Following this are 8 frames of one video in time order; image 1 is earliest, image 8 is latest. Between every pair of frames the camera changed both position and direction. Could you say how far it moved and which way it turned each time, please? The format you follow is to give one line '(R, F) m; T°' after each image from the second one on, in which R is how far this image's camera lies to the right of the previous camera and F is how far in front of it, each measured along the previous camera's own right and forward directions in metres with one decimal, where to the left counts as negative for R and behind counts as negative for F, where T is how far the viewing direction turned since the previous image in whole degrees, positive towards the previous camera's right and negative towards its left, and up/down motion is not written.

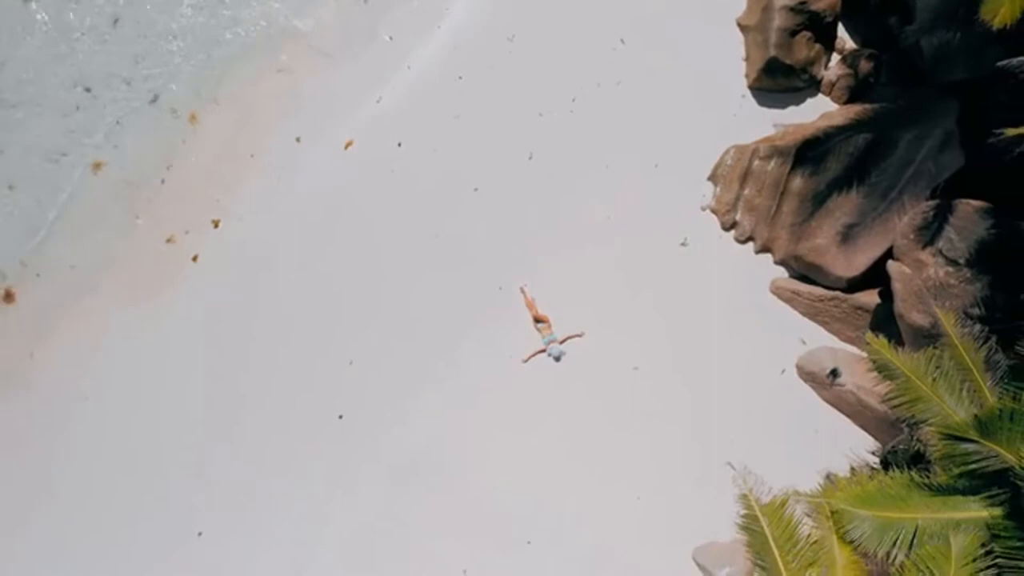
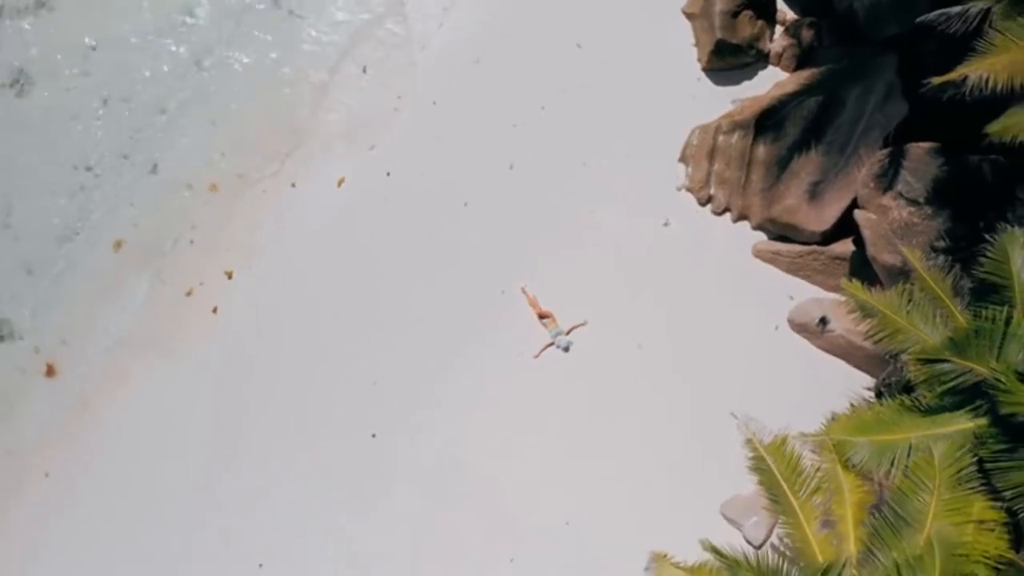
(0.0, -0.5) m; 0°
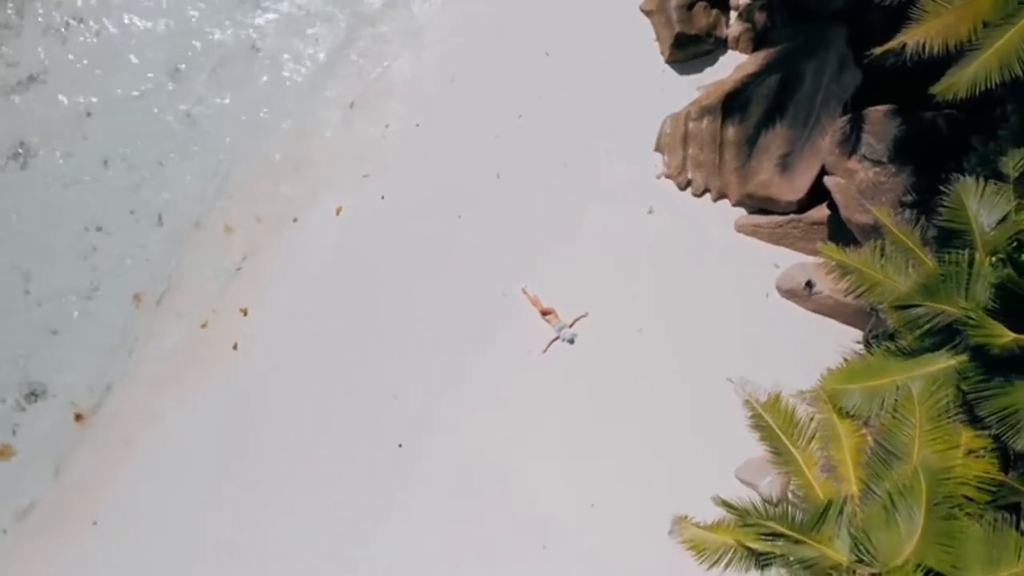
(0.0, -0.5) m; 0°
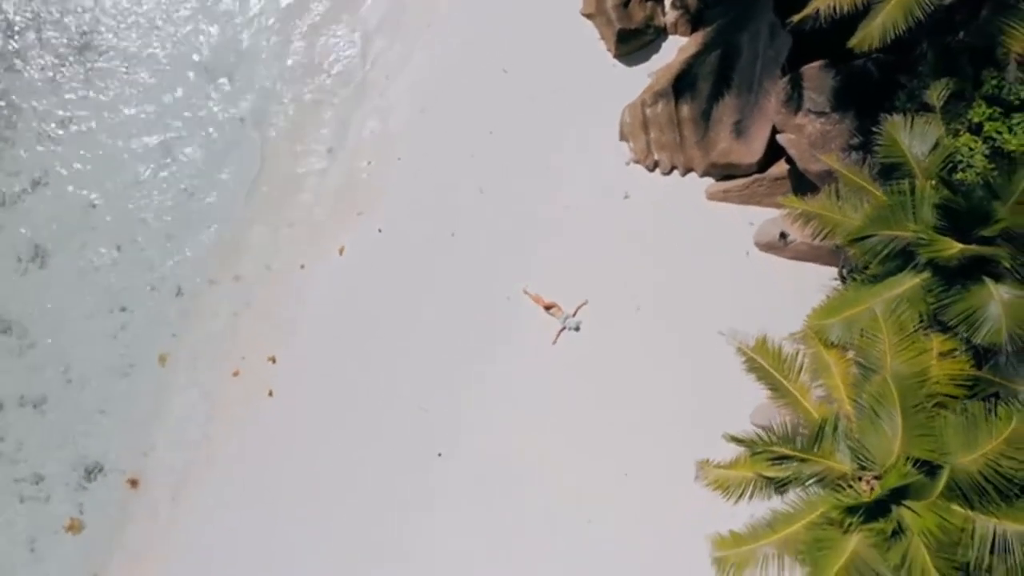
(0.0, -0.7) m; 0°
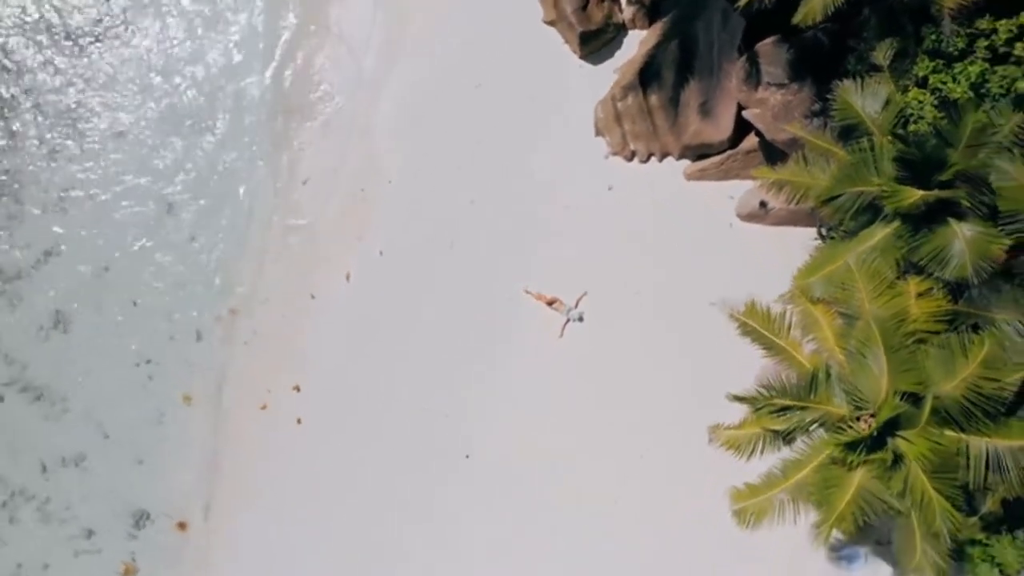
(0.0, -0.5) m; 0°
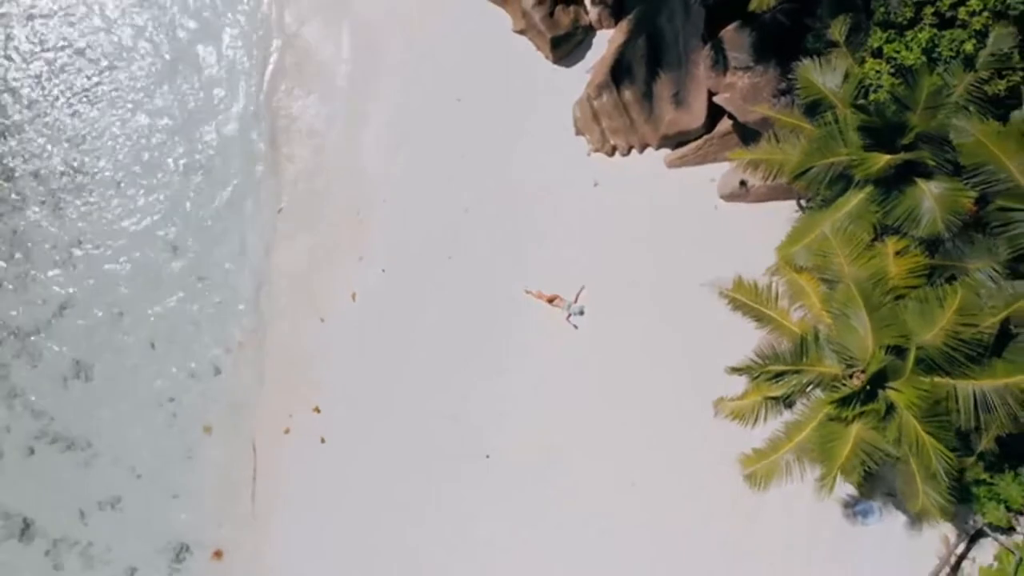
(0.0, -0.4) m; 0°
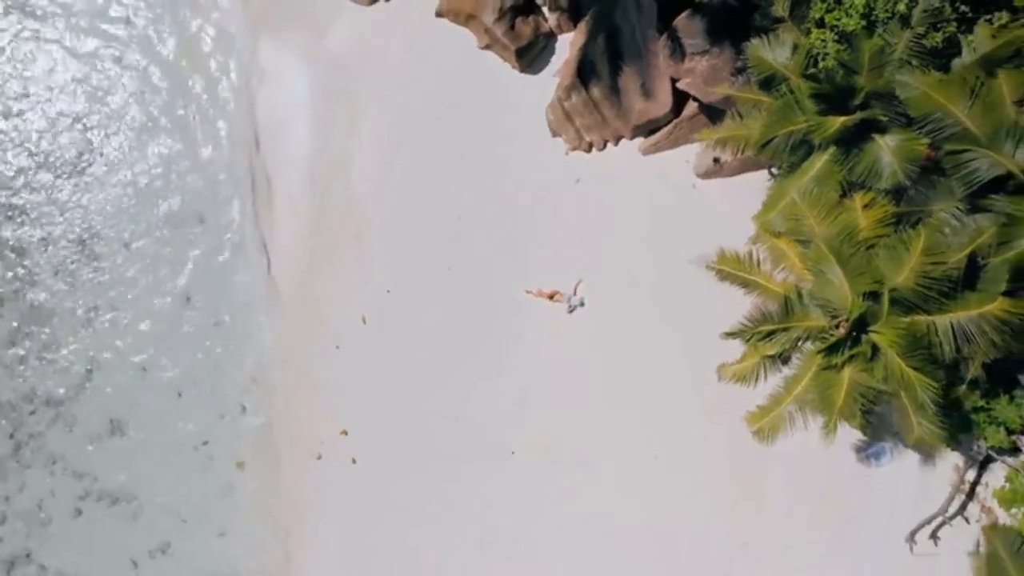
(0.0, -0.5) m; 0°
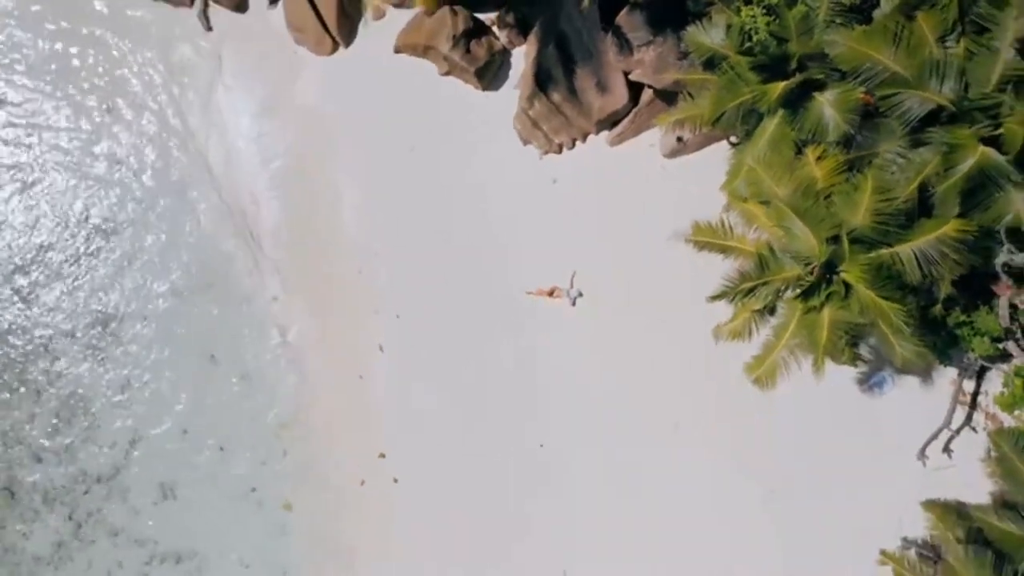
(0.0, -0.7) m; 0°
